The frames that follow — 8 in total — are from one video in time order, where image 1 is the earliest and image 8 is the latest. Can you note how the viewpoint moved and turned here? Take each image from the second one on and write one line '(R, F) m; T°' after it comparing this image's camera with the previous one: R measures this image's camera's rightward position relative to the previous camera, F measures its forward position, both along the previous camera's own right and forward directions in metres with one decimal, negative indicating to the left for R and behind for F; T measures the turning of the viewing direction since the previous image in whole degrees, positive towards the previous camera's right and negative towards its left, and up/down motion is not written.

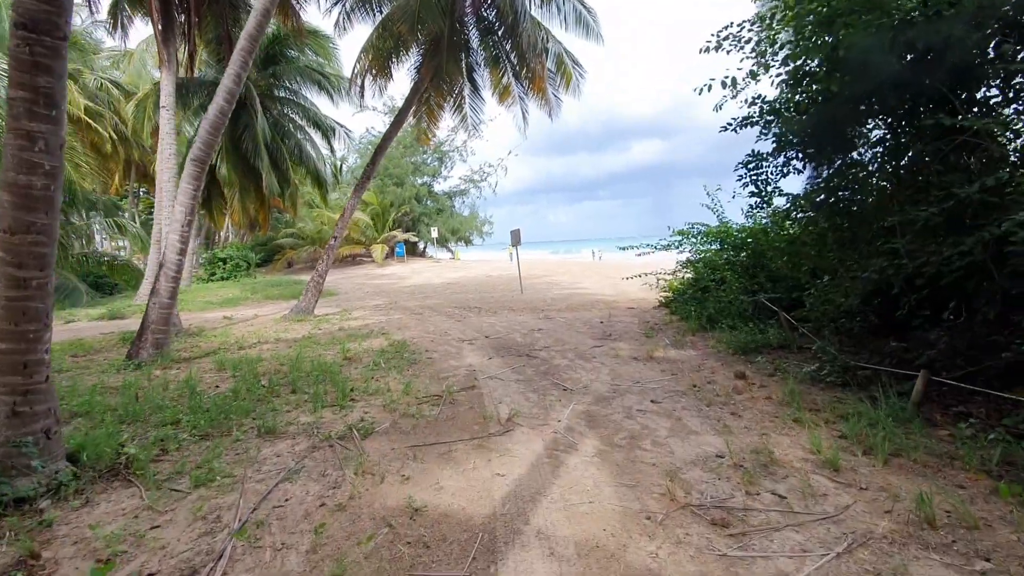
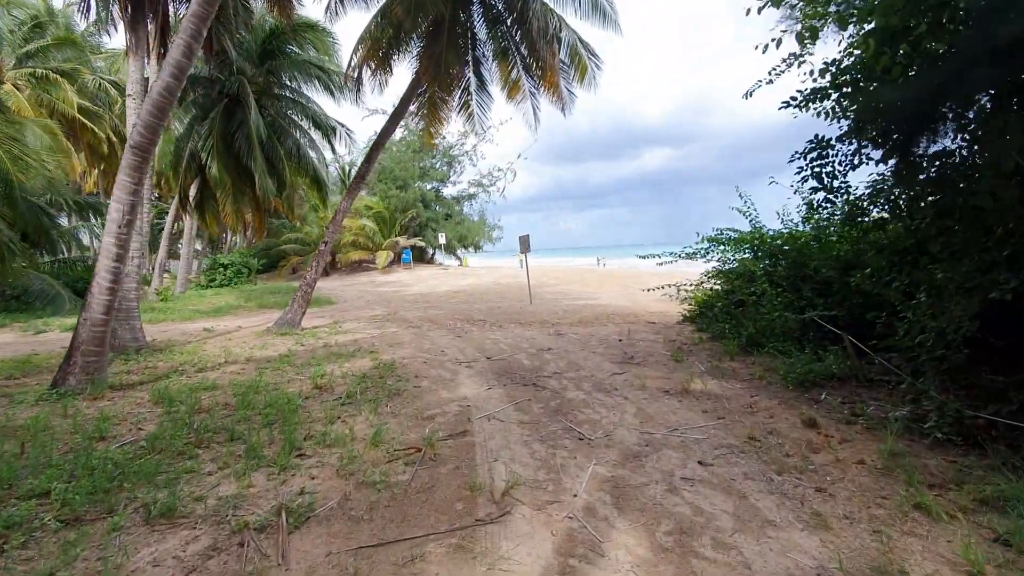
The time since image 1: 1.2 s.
(+0.1, +1.0) m; -1°
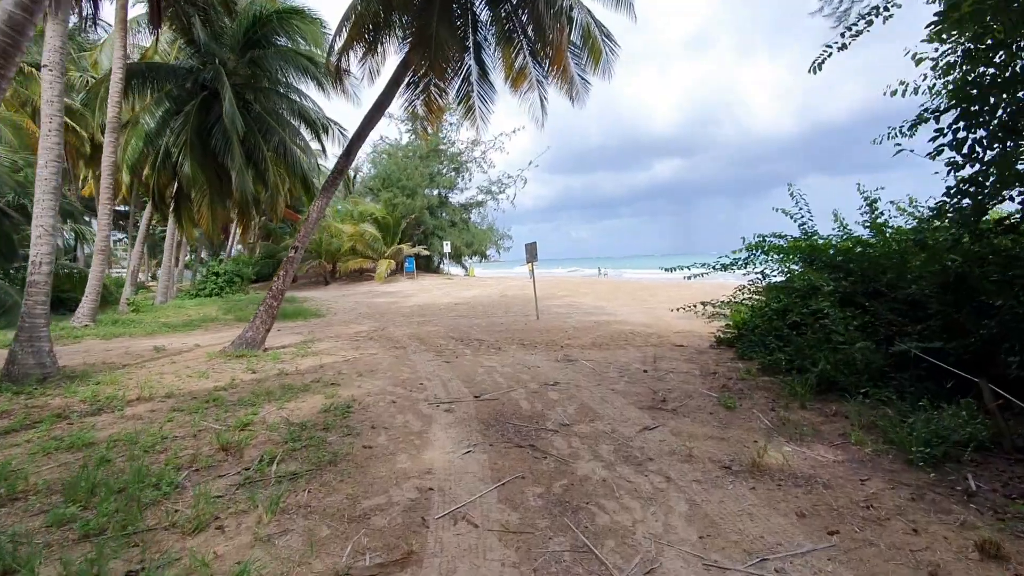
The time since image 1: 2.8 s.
(+0.1, +1.4) m; -1°
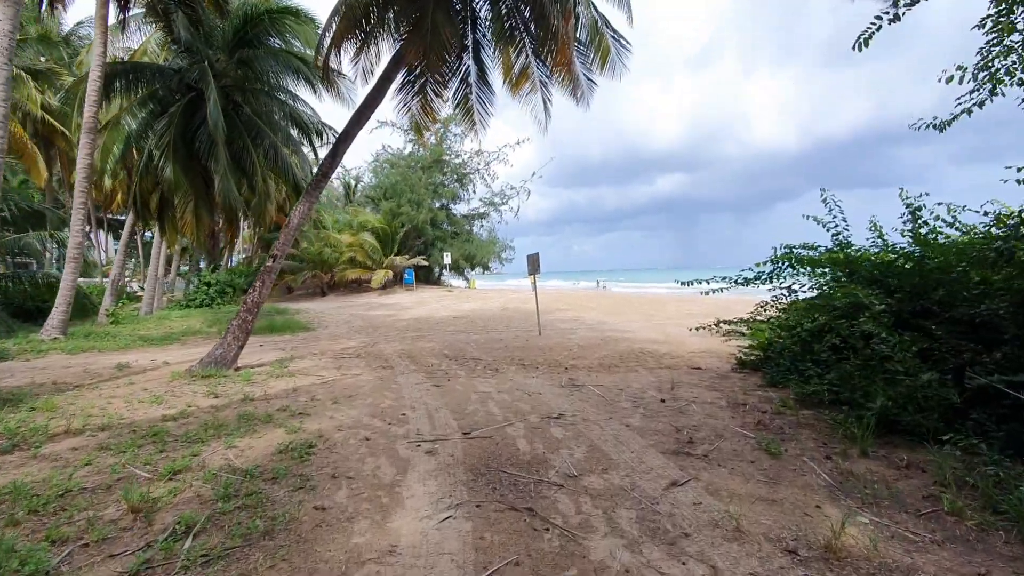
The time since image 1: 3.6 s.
(0.0, +0.7) m; 0°
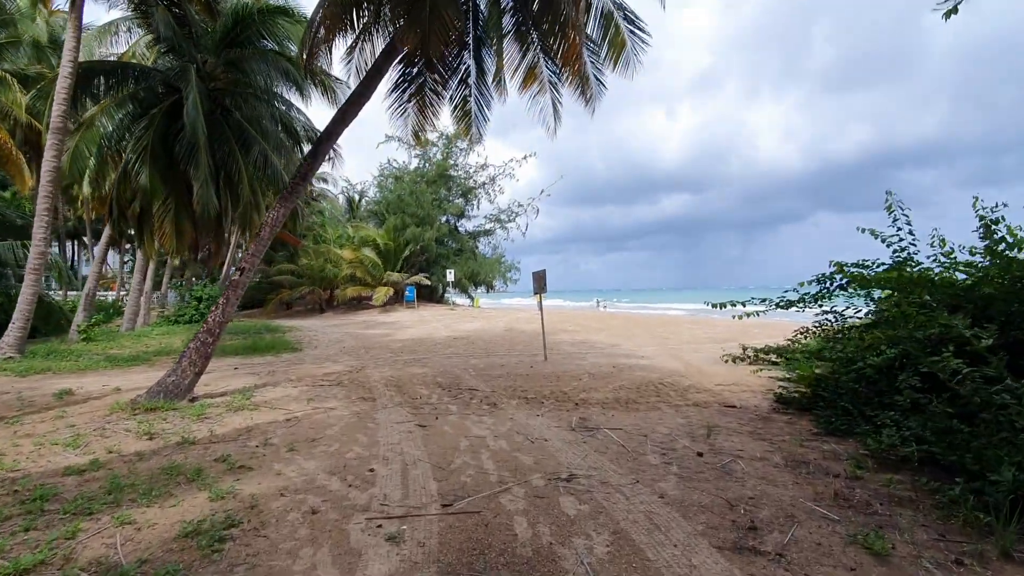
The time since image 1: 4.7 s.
(0.0, +1.0) m; -1°
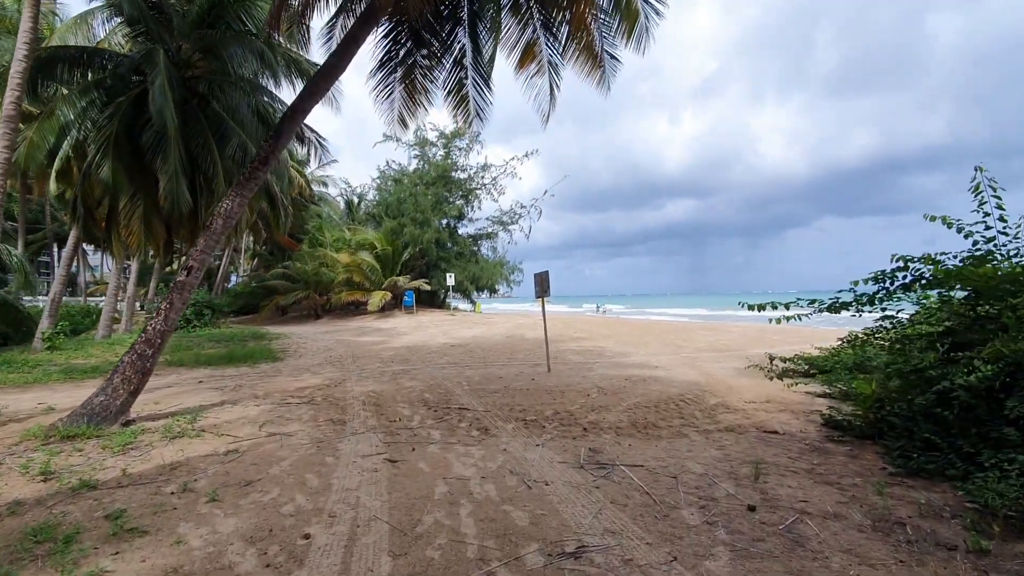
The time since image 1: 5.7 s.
(+0.1, +1.0) m; -1°
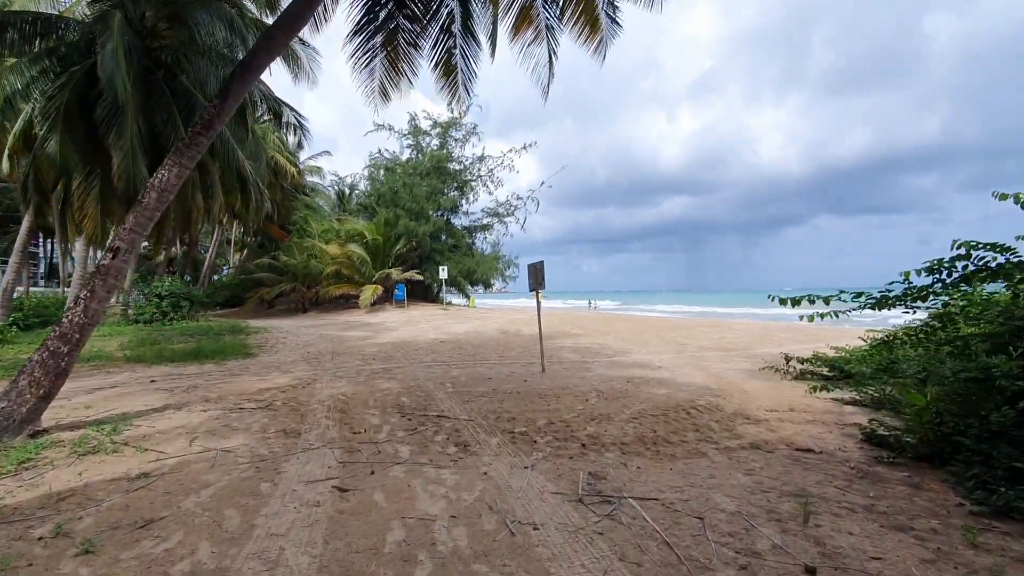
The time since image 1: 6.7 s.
(+0.1, +0.8) m; 0°
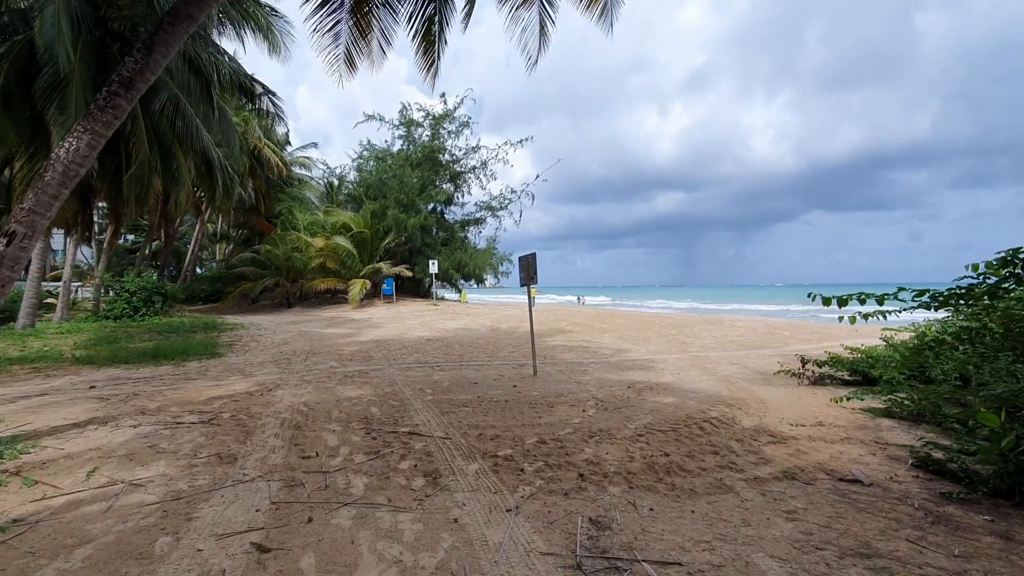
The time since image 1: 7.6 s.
(+0.1, +0.7) m; +1°
